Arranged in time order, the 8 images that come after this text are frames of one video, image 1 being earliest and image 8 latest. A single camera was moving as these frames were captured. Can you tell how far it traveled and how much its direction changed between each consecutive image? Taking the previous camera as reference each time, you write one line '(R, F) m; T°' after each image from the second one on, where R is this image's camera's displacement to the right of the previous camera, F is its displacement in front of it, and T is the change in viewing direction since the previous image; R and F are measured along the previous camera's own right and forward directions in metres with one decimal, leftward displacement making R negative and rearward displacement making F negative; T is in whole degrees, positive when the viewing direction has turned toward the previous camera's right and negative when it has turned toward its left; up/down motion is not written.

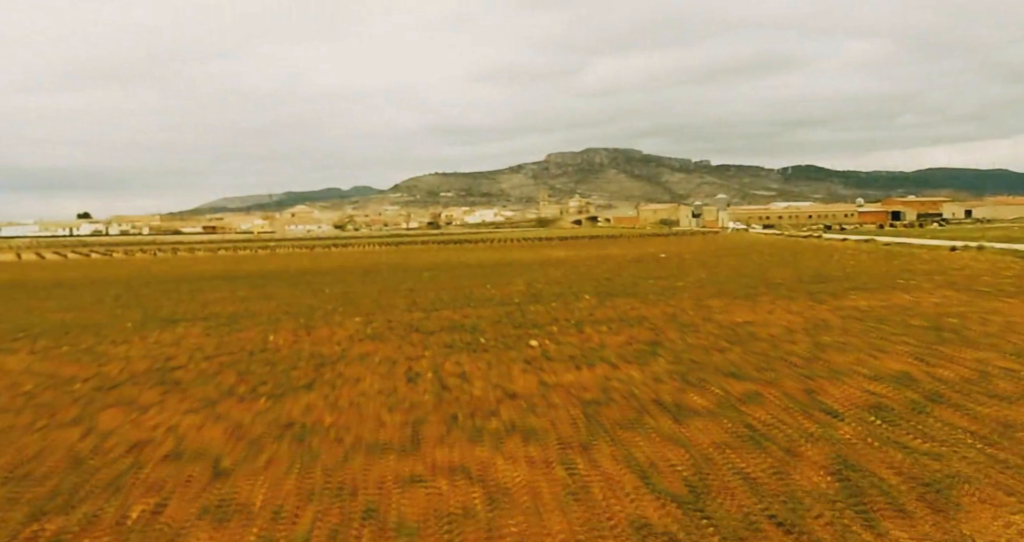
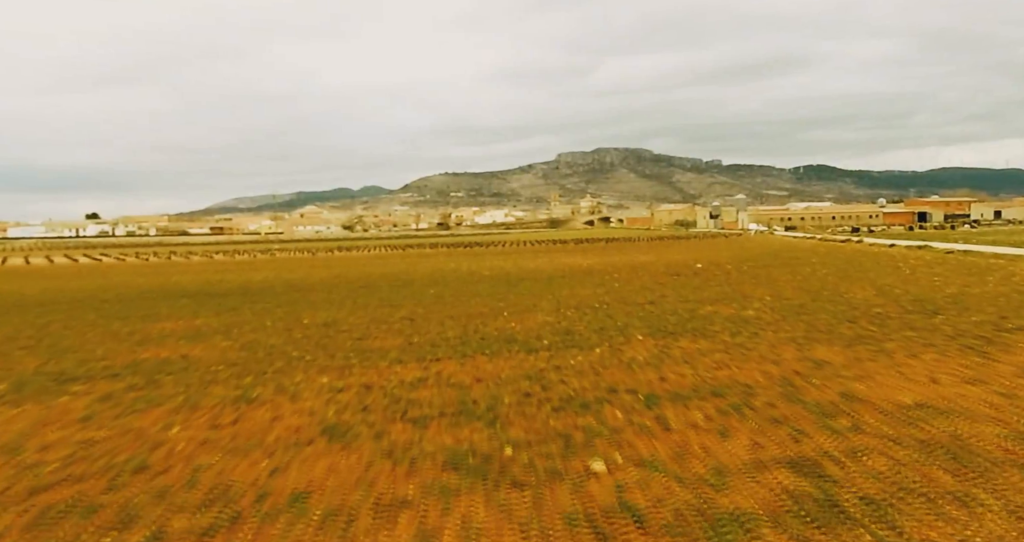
(-0.2, +2.5) m; -1°
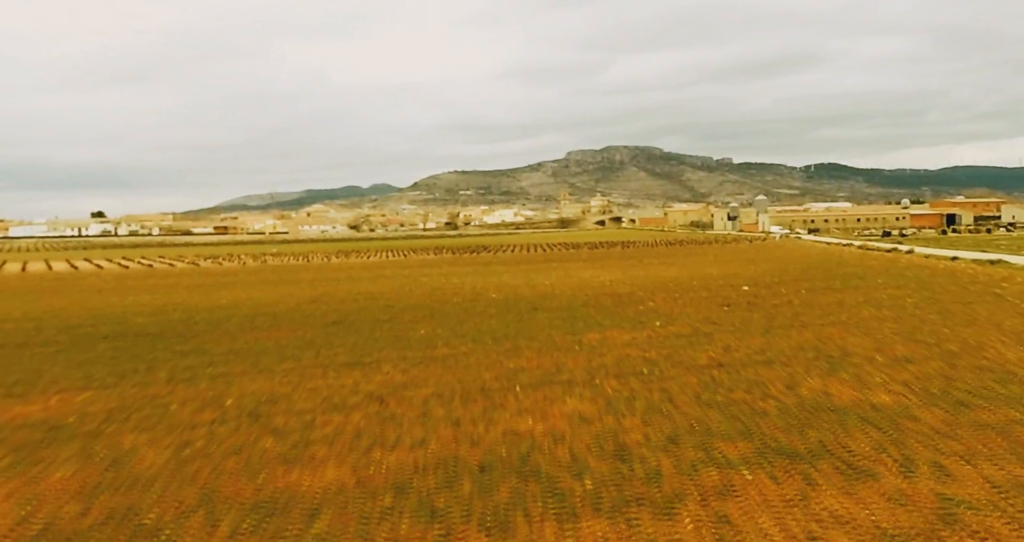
(-0.1, +3.1) m; -1°
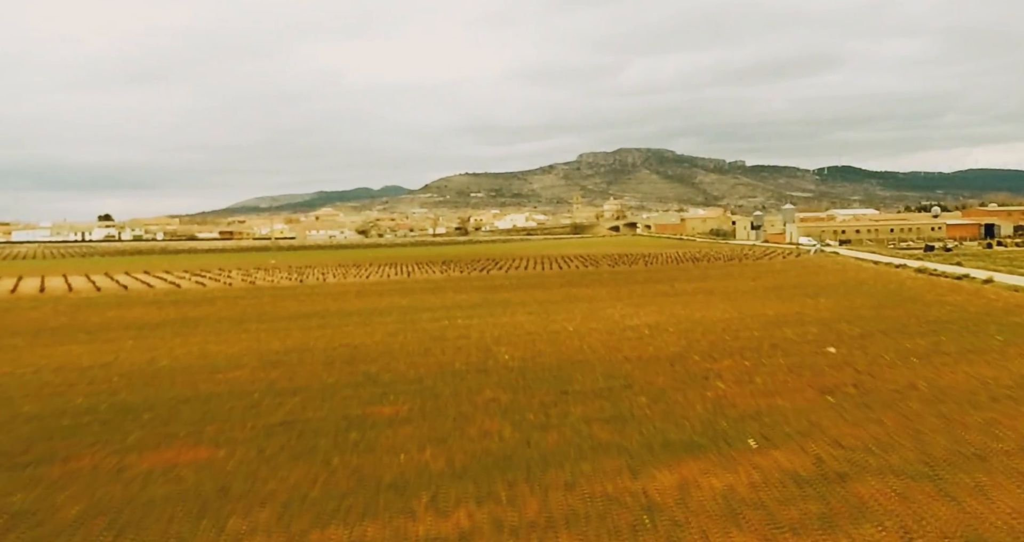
(-0.2, +3.7) m; -1°
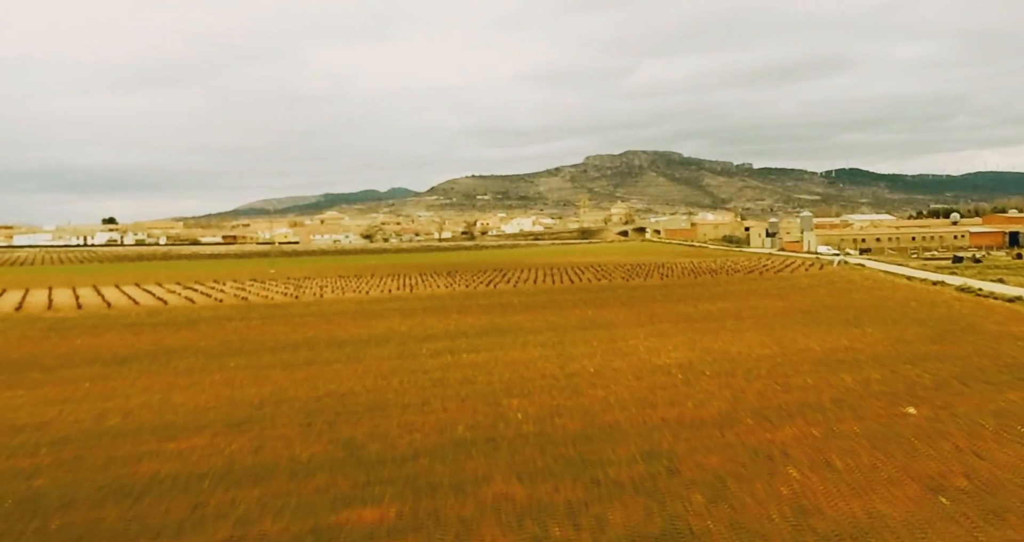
(-0.2, +2.2) m; -1°
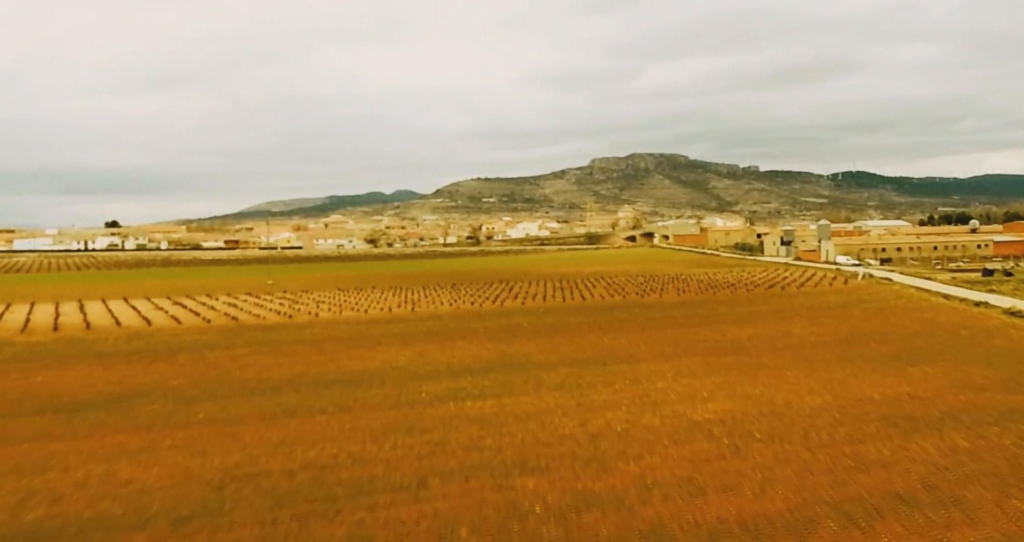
(-0.2, +2.2) m; 0°
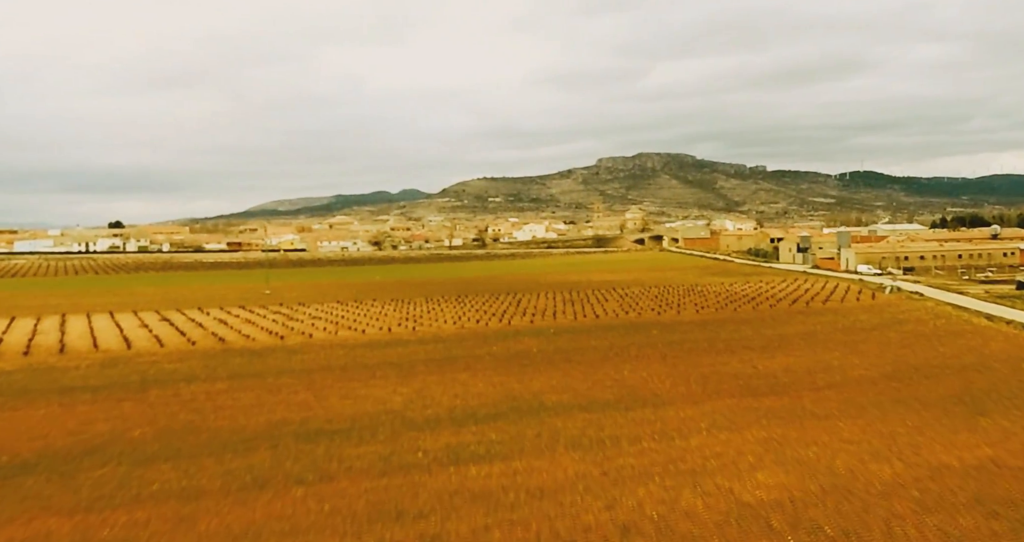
(-0.1, +2.3) m; -1°
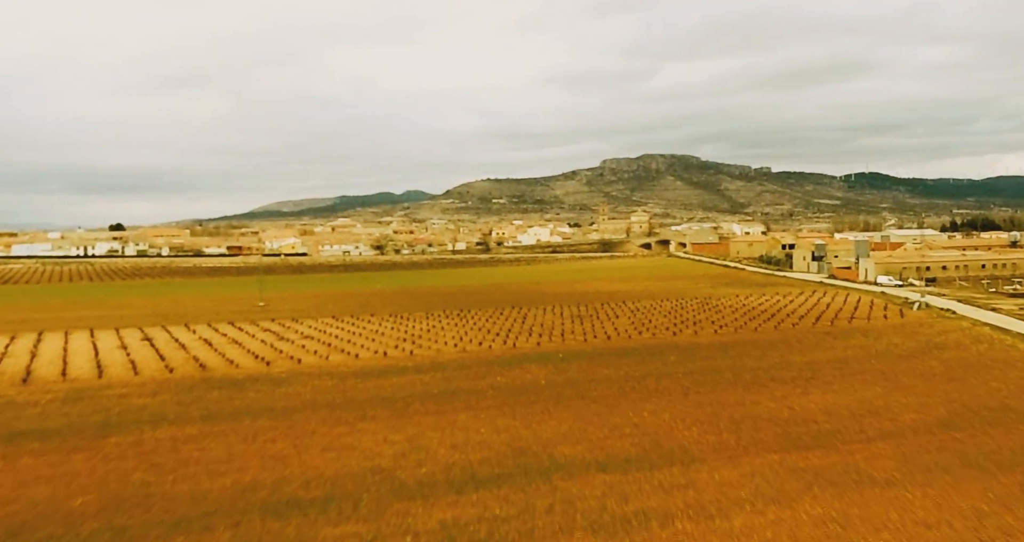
(-0.1, +2.4) m; 0°
